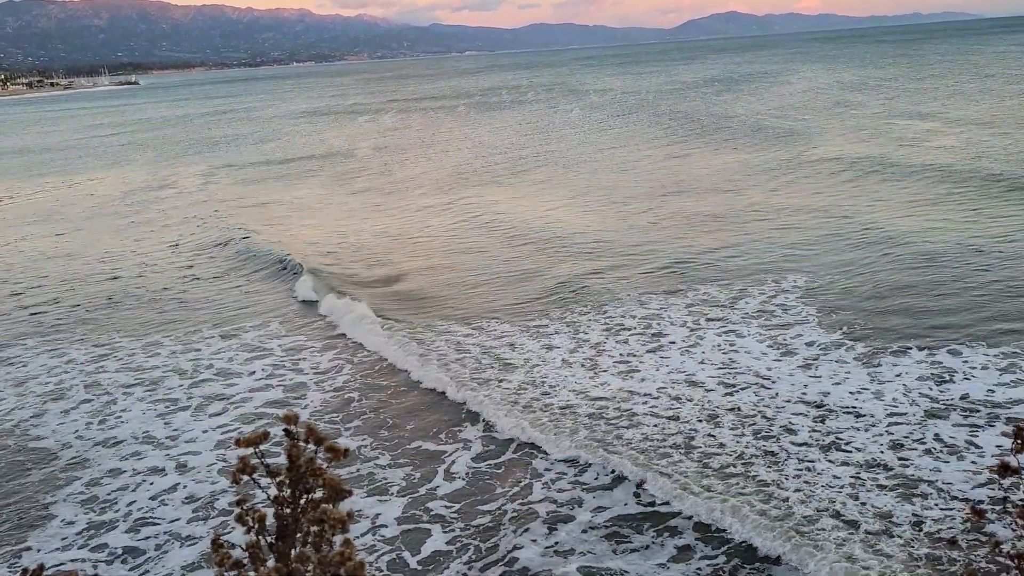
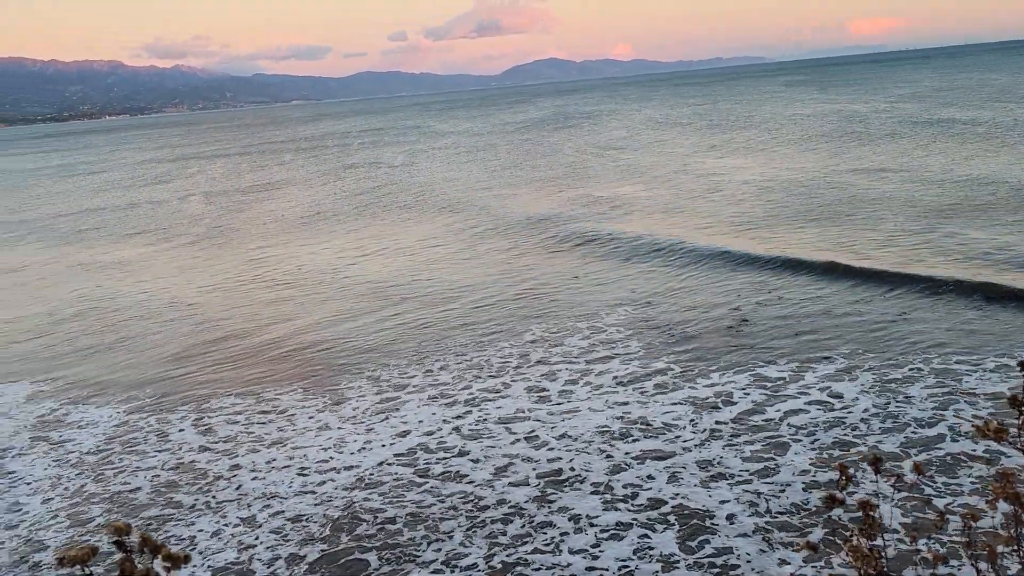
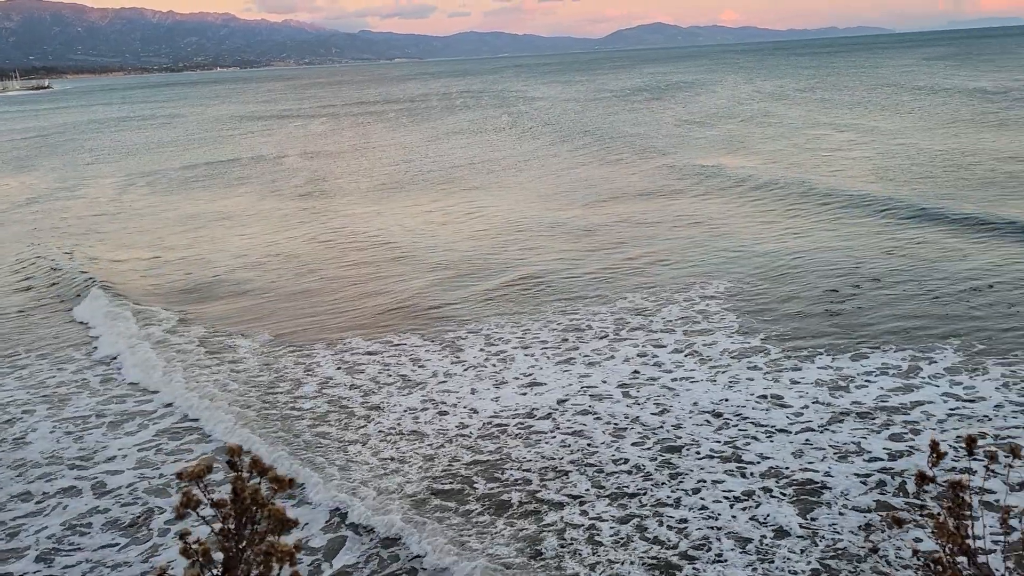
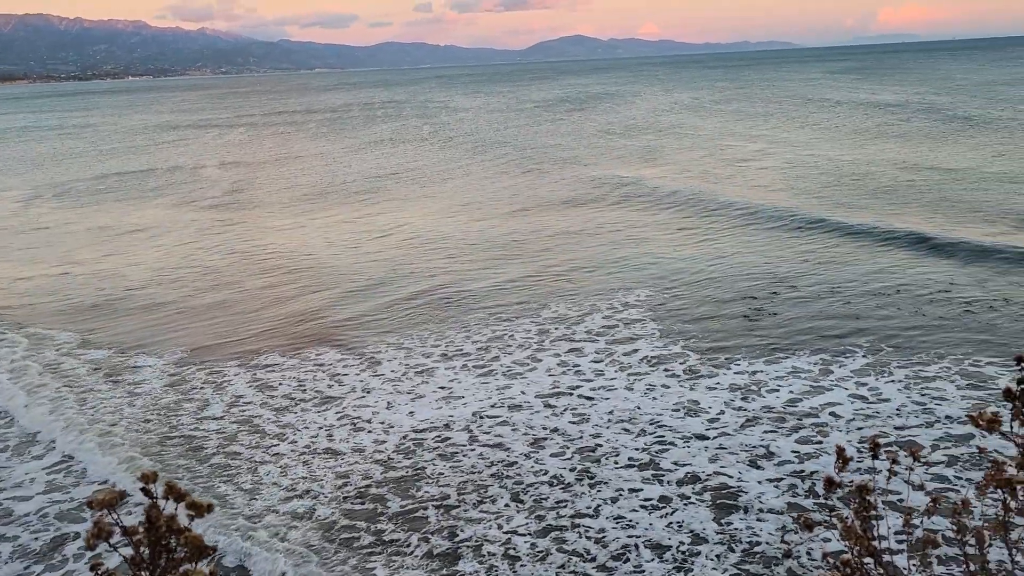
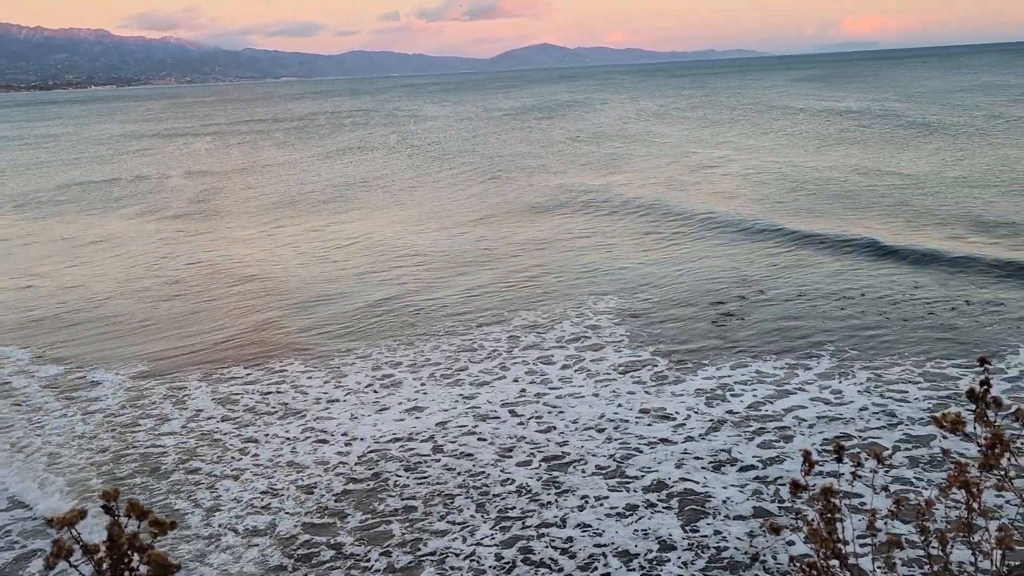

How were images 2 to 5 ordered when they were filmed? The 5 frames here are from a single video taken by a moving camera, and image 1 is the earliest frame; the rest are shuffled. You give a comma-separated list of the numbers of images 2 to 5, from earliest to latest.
3, 4, 5, 2
